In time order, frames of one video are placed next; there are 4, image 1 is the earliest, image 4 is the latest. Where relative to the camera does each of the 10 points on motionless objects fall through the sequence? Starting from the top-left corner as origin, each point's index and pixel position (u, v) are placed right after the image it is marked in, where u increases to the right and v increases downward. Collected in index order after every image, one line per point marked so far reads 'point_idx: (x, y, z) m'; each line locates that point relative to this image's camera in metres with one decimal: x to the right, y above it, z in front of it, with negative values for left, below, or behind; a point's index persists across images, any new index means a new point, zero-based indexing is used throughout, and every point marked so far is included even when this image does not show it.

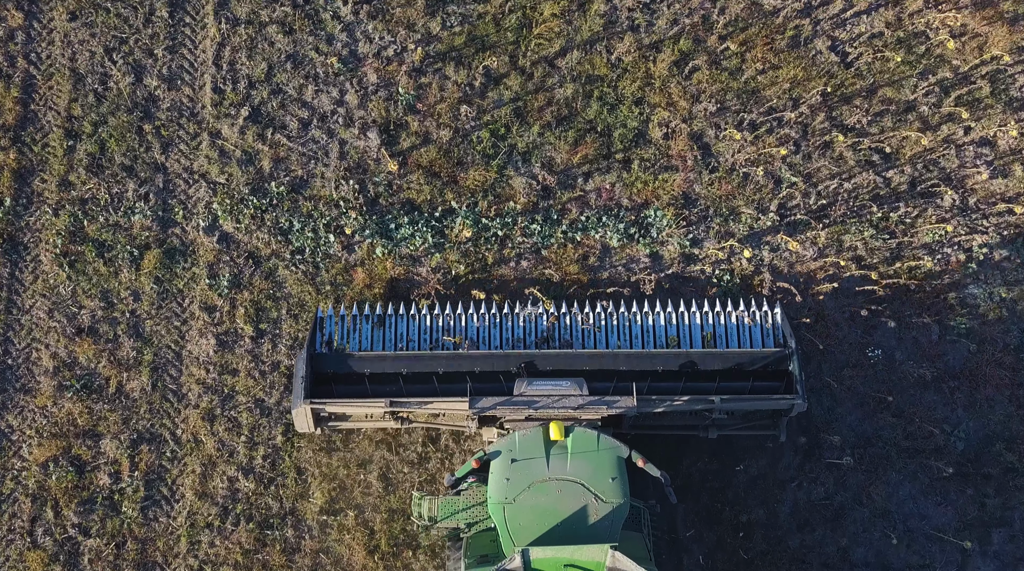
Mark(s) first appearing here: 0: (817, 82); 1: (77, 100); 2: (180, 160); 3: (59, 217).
0: (+3.5, +2.3, +12.5) m
1: (-5.1, +2.2, +12.7) m
2: (-3.9, +1.5, +12.6) m
3: (-5.2, +0.8, +12.4) m
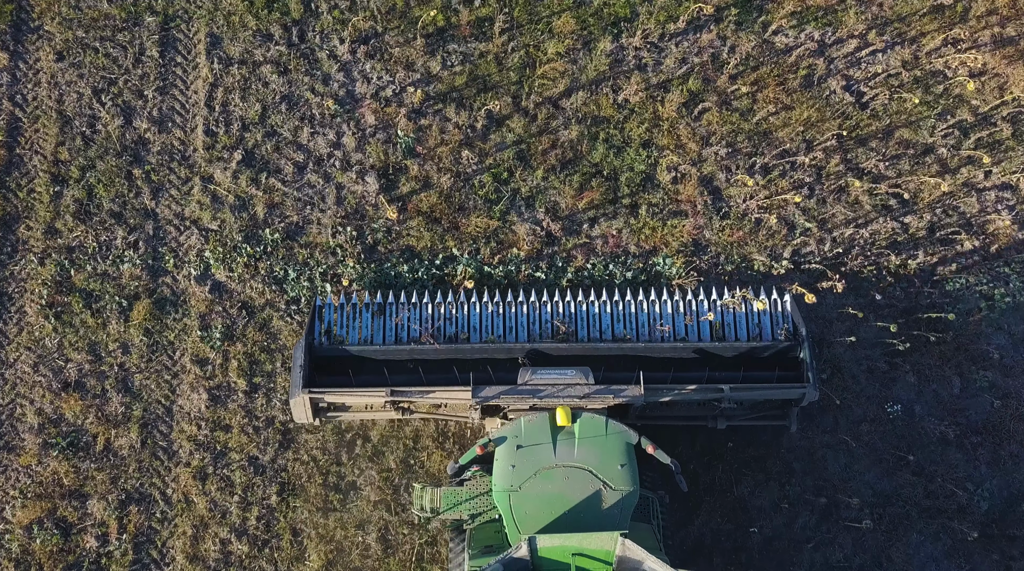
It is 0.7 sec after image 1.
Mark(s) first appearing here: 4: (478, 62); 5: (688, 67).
0: (+3.6, +1.8, +12.1) m
1: (-5.1, +1.6, +12.3) m
2: (-3.8, +0.9, +12.1) m
3: (-5.1, +0.2, +11.9) m
4: (-0.4, +2.6, +12.5) m
5: (+2.0, +2.5, +12.4) m
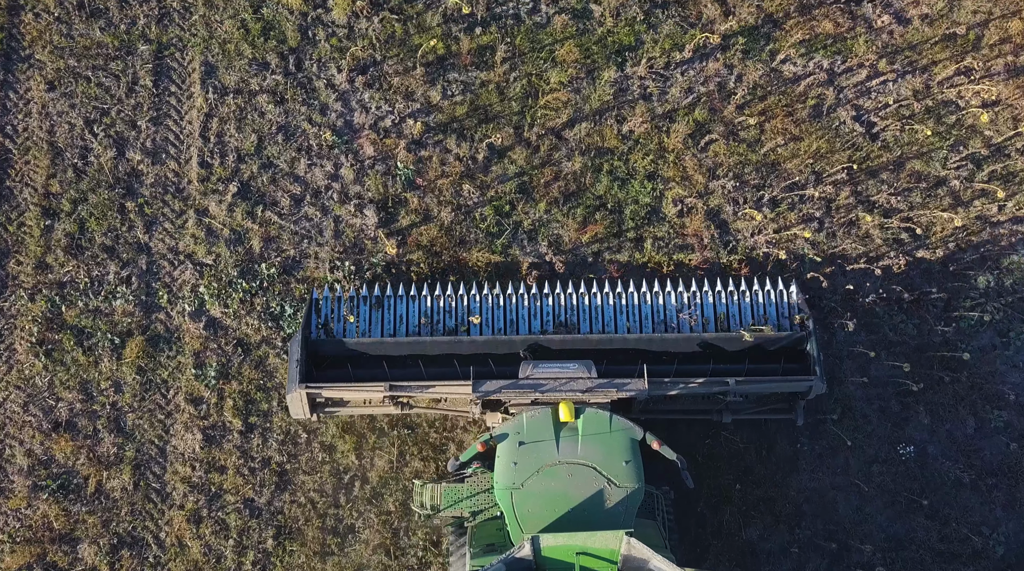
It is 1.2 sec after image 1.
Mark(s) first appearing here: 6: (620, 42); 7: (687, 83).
0: (+3.6, +1.4, +11.8) m
1: (-5.1, +1.2, +12.0) m
2: (-3.8, +0.5, +11.9) m
3: (-5.1, -0.2, +11.6) m
4: (-0.4, +2.2, +12.2) m
5: (+2.0, +2.1, +12.1) m
6: (+1.2, +2.8, +12.2) m
7: (+2.0, +2.3, +12.1) m
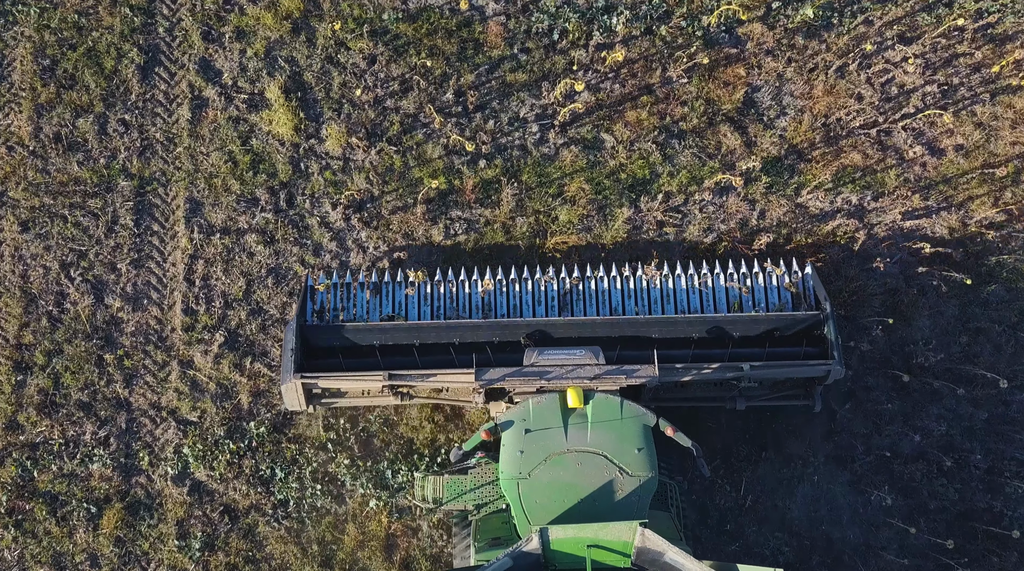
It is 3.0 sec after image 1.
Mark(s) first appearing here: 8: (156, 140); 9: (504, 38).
0: (+3.7, -0.2, +11.0) m
1: (-5.0, -0.4, +11.1) m
2: (-3.7, -1.1, +11.0) m
3: (-5.0, -1.8, +10.8) m
4: (-0.3, +0.6, +11.4) m
5: (+2.1, +0.5, +11.3) m
6: (+1.3, +1.2, +11.4) m
7: (+2.0, +0.7, +11.3) m
8: (-3.8, +1.6, +11.7) m
9: (-0.1, +2.7, +11.8) m
